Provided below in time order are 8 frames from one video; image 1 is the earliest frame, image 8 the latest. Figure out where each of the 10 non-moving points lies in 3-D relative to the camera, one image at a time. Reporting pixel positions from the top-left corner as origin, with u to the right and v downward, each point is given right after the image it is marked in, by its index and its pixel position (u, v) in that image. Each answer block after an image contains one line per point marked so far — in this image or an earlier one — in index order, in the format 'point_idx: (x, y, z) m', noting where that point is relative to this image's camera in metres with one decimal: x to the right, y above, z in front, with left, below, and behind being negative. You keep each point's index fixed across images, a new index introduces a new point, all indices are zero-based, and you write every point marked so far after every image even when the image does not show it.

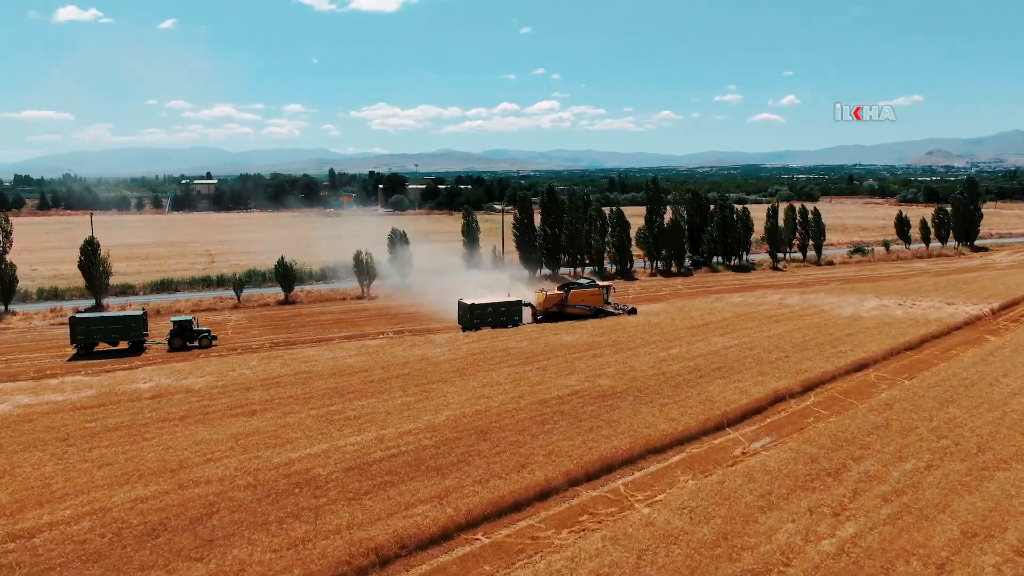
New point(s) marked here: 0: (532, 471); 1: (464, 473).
0: (+0.5, -4.6, +19.7) m
1: (-1.2, -4.6, +19.4) m
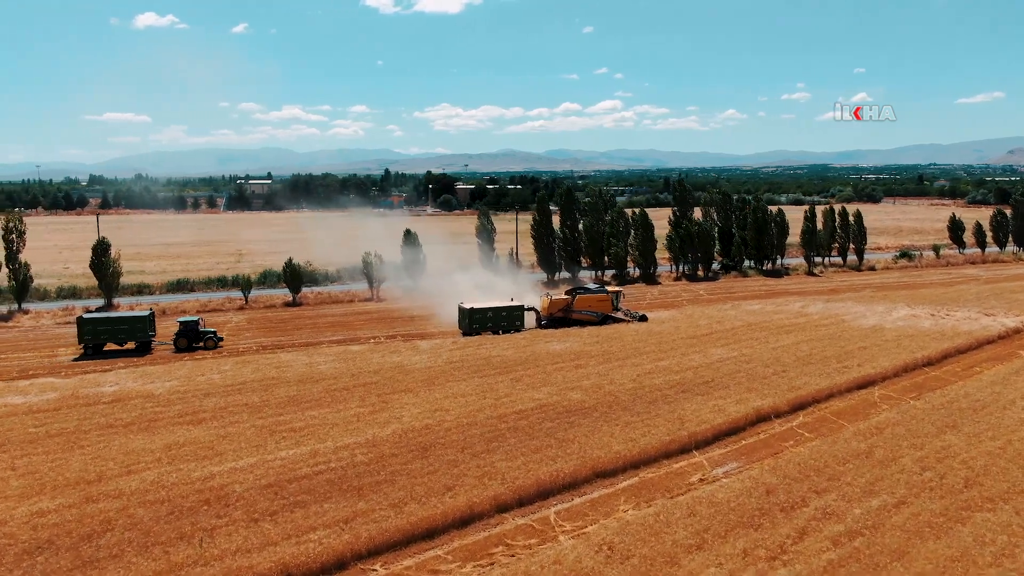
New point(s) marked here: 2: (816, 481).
0: (-1.3, -4.9, +18.3) m
1: (-3.0, -4.8, +18.2) m
2: (+7.4, -4.7, +18.9) m
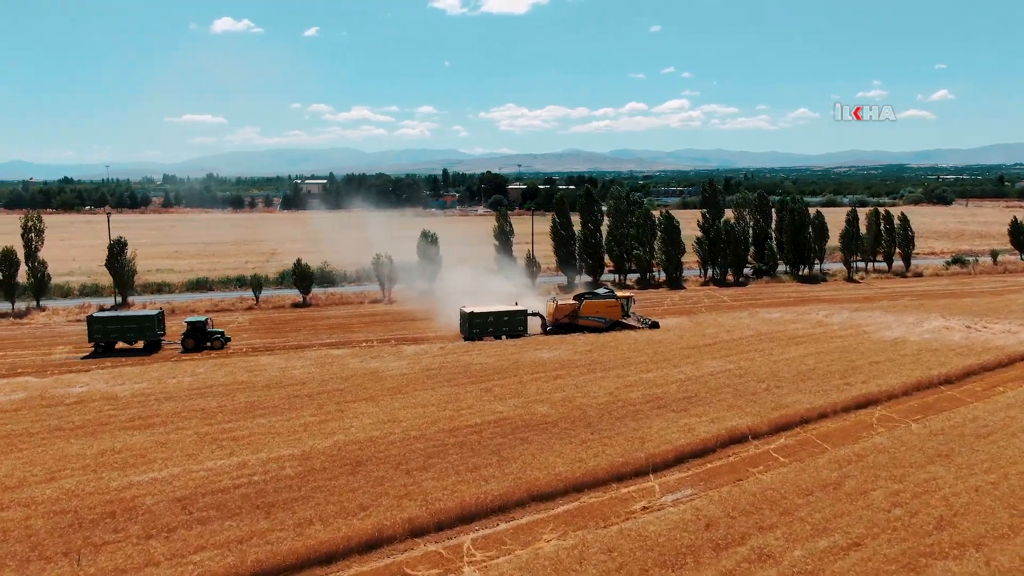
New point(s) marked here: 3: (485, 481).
0: (-3.2, -5.0, +17.2) m
1: (-4.9, -5.0, +17.2) m
2: (+5.5, -5.0, +17.1) m
3: (-0.7, -4.7, +19.0) m
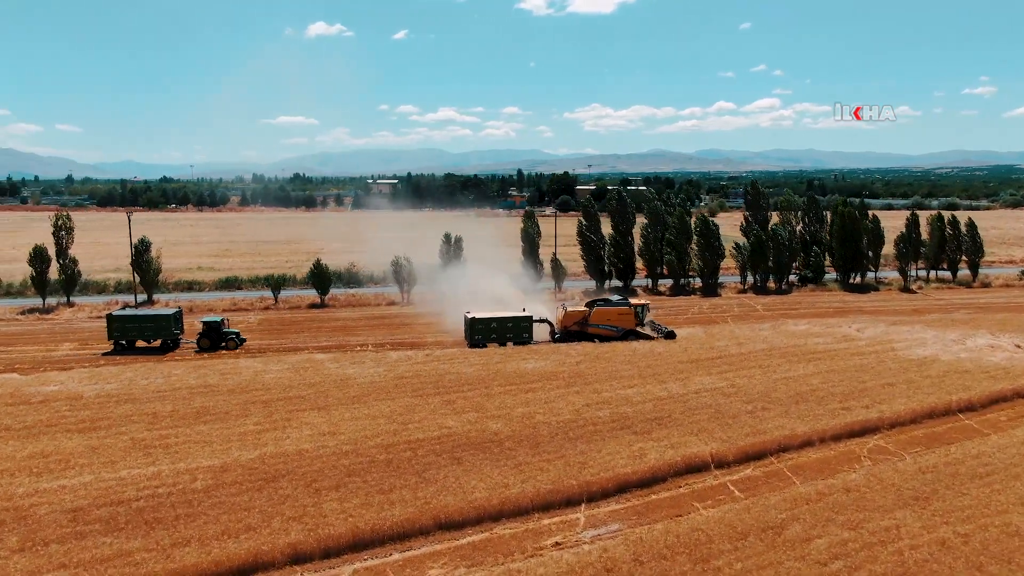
0: (-5.4, -5.2, +16.2) m
1: (-7.1, -5.1, +16.3) m
2: (+3.2, -5.3, +15.1) m
3: (-2.7, -4.9, +17.7) m
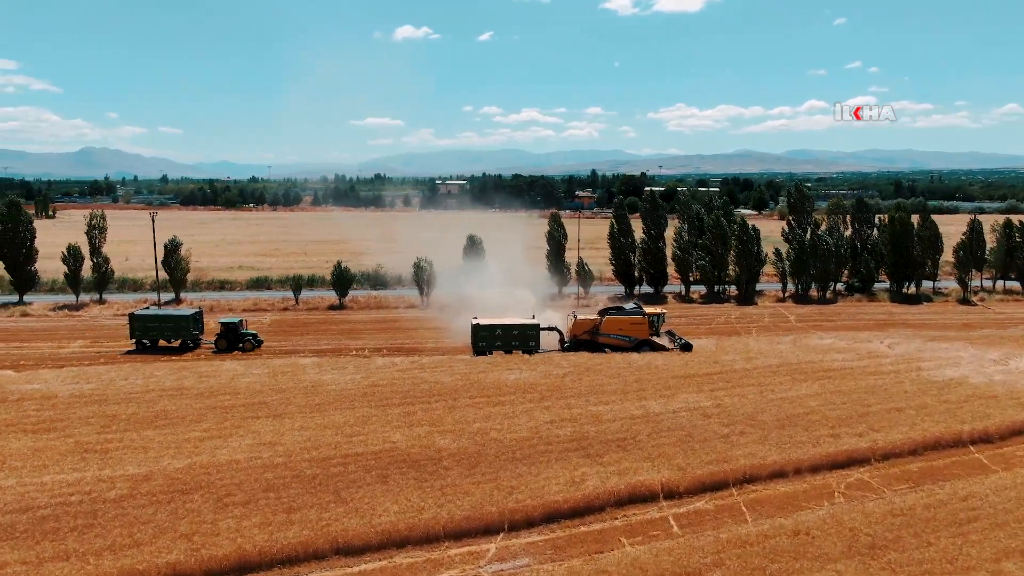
0: (-7.6, -5.3, +15.6) m
1: (-9.3, -5.2, +15.9) m
2: (+0.9, -5.6, +13.6) m
3: (-4.8, -5.1, +16.8) m
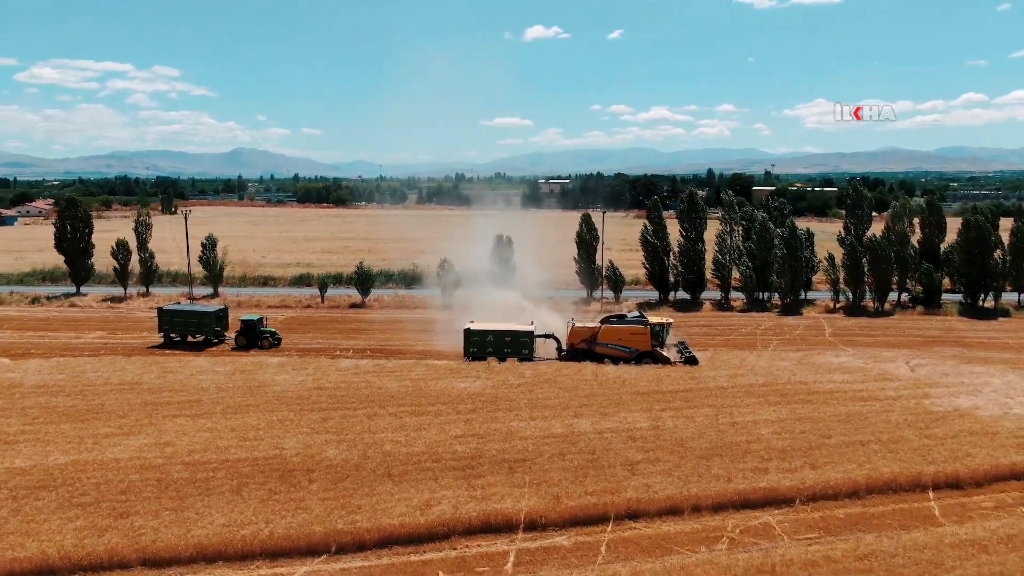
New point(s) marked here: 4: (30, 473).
0: (-11.5, -5.3, +15.7) m
1: (-13.1, -5.2, +16.3) m
2: (-3.4, -5.8, +12.4) m
3: (-8.5, -5.2, +16.5) m
4: (-12.1, -4.7, +19.5) m
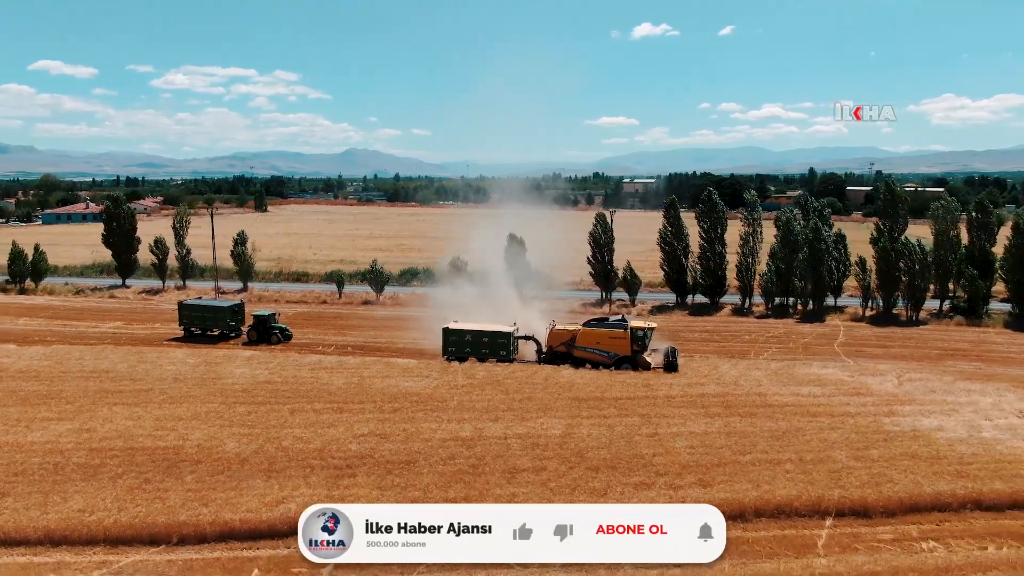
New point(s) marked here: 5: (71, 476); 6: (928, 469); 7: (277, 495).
0: (-15.0, -5.1, +17.0) m
1: (-16.5, -4.9, +17.8) m
2: (-7.5, -5.7, +12.7) m
3: (-11.9, -5.0, +17.4) m
4: (-15.1, -4.4, +20.9) m
5: (-10.9, -4.7, +19.3) m
6: (+10.7, -4.6, +19.9) m
7: (-5.4, -4.8, +18.1) m
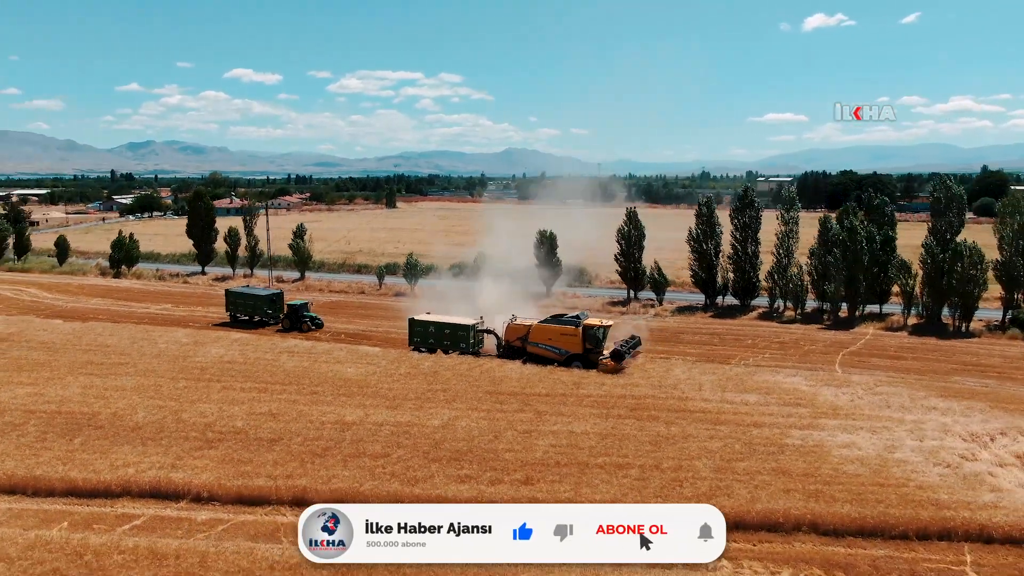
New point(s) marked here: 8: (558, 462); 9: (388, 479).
0: (-19.2, -4.3, +20.6) m
1: (-20.5, -4.1, +21.6) m
2: (-12.7, -5.2, +14.8) m
3: (-16.1, -4.4, +20.3) m
4: (-18.5, -3.7, +24.4) m
5: (-14.7, -4.1, +22.0) m
6: (+6.6, -4.7, +18.4) m
7: (-9.6, -4.4, +19.8) m
8: (+1.4, -4.4, +19.8) m
9: (-2.8, -4.6, +18.8) m
